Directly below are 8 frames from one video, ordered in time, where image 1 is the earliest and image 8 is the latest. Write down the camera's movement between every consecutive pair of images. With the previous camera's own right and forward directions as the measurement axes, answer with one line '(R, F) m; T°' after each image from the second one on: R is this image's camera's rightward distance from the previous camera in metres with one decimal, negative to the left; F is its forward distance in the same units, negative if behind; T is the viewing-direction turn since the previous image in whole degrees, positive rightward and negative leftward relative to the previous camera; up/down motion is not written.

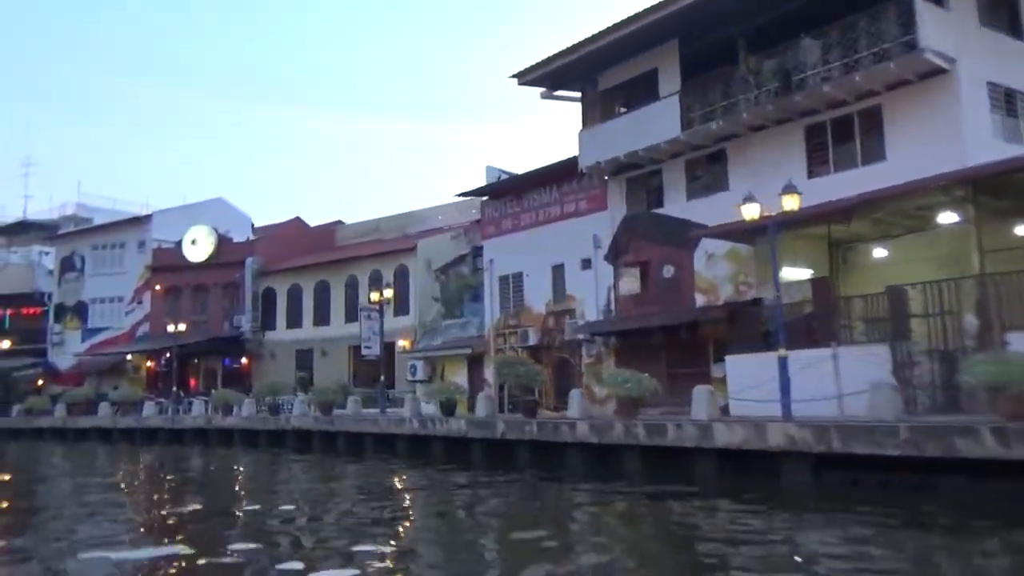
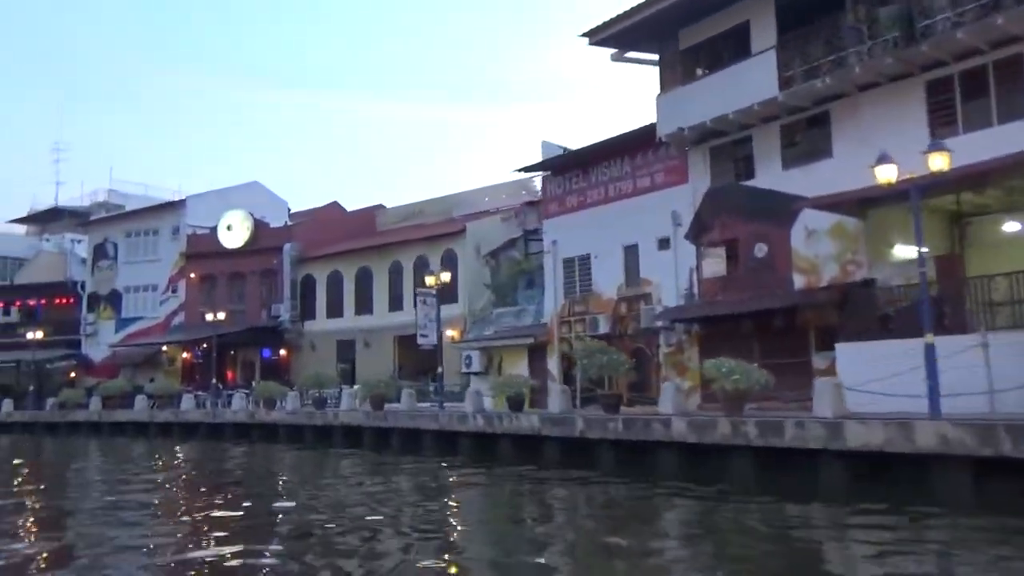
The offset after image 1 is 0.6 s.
(-2.0, +4.3) m; -2°
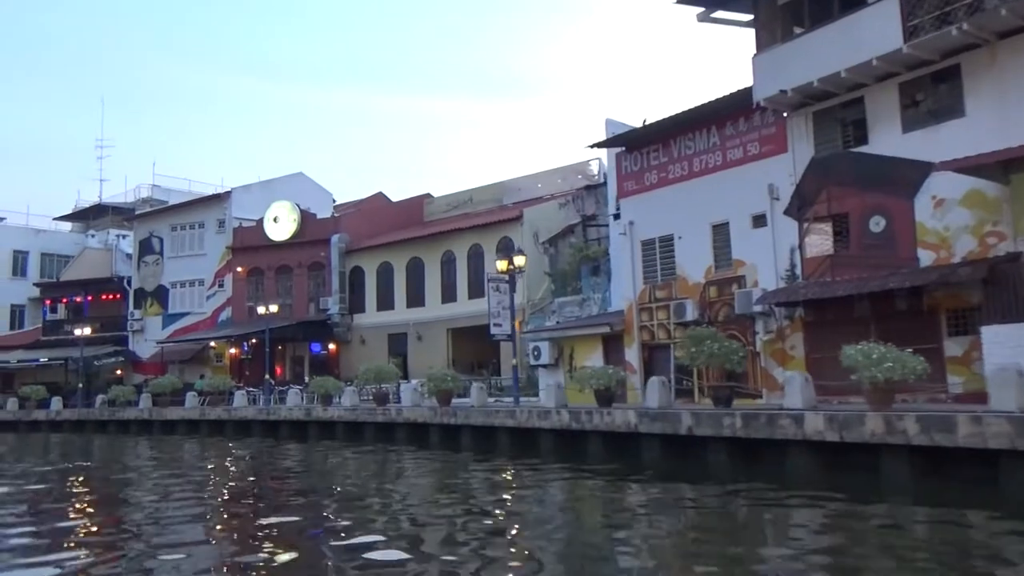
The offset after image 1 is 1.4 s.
(-2.1, +3.5) m; -2°
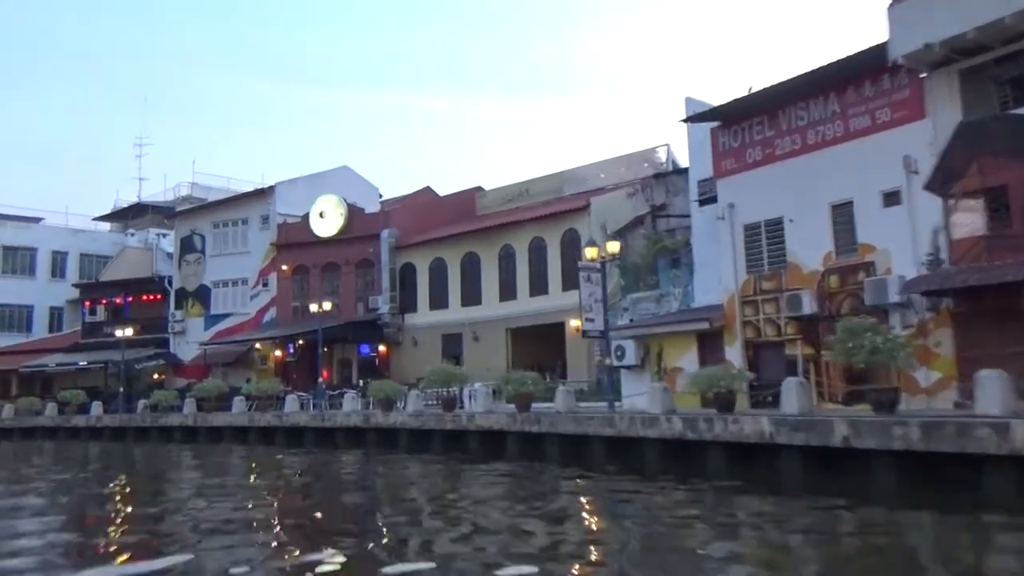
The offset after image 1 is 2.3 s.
(-2.5, +4.7) m; -2°
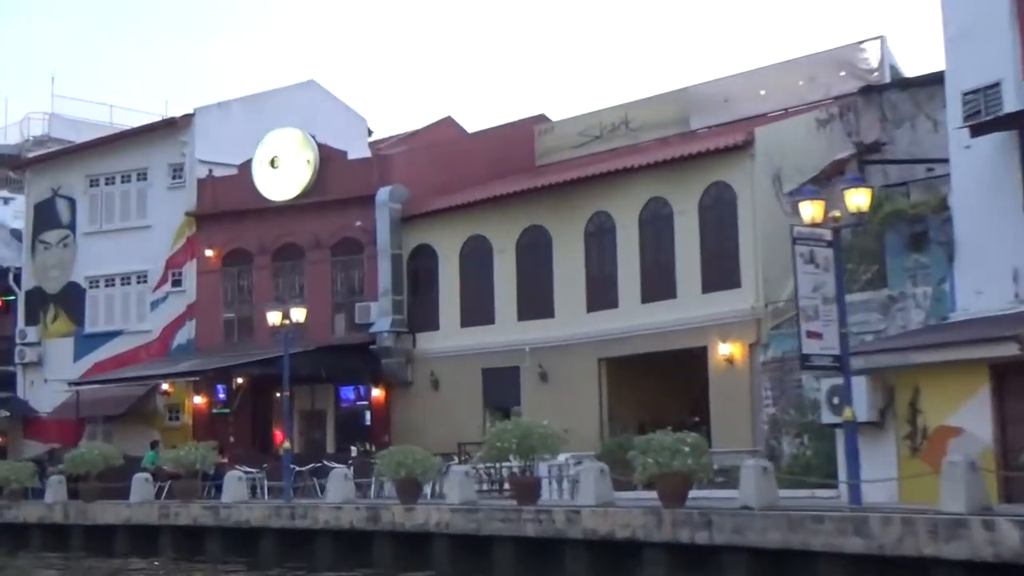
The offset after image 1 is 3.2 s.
(-4.9, +17.8) m; +5°
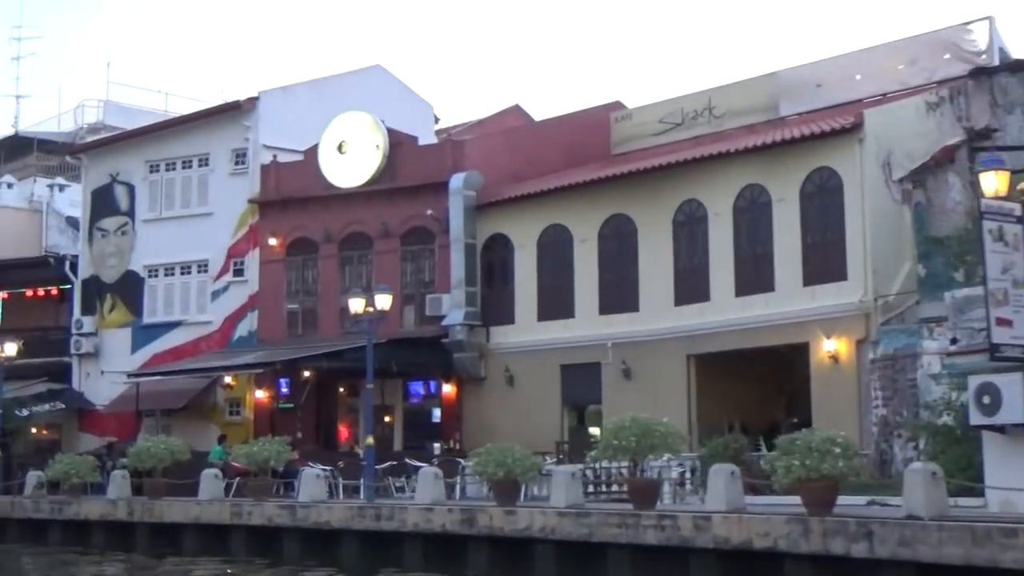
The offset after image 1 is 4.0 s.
(-1.6, +1.4) m; -2°
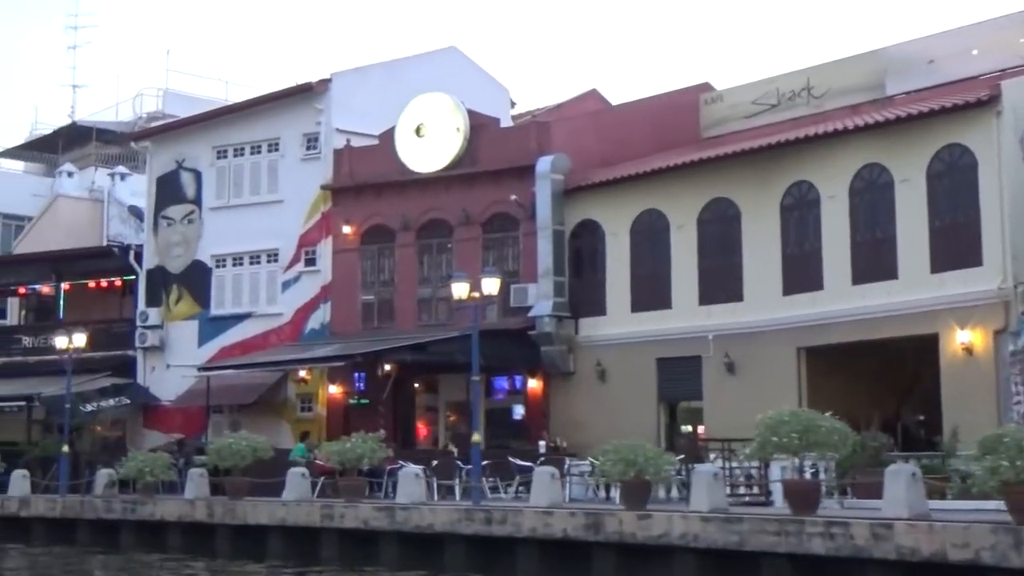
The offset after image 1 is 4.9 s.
(-1.7, +1.5) m; -2°
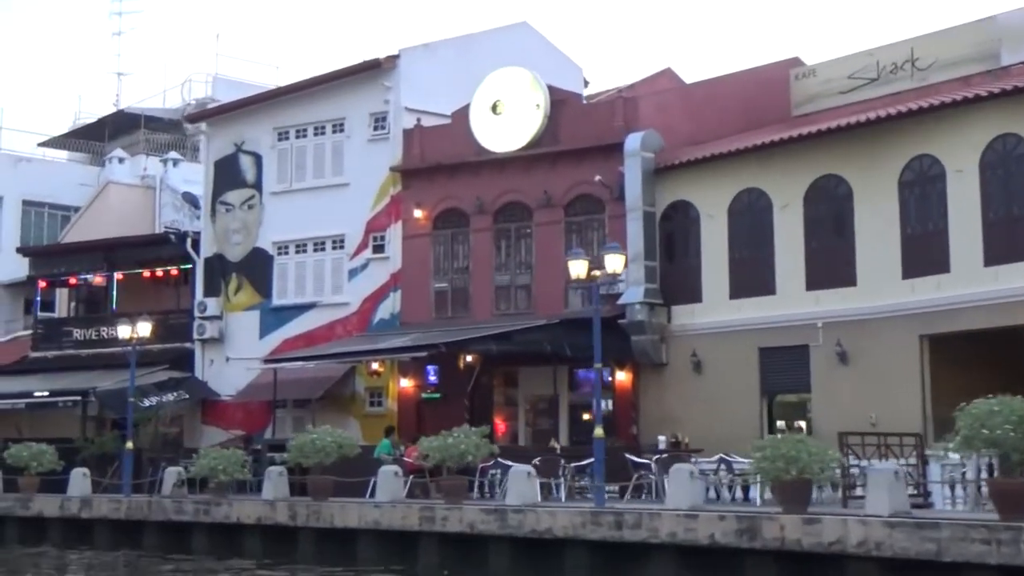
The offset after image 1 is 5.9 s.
(-2.0, +1.6) m; -1°
